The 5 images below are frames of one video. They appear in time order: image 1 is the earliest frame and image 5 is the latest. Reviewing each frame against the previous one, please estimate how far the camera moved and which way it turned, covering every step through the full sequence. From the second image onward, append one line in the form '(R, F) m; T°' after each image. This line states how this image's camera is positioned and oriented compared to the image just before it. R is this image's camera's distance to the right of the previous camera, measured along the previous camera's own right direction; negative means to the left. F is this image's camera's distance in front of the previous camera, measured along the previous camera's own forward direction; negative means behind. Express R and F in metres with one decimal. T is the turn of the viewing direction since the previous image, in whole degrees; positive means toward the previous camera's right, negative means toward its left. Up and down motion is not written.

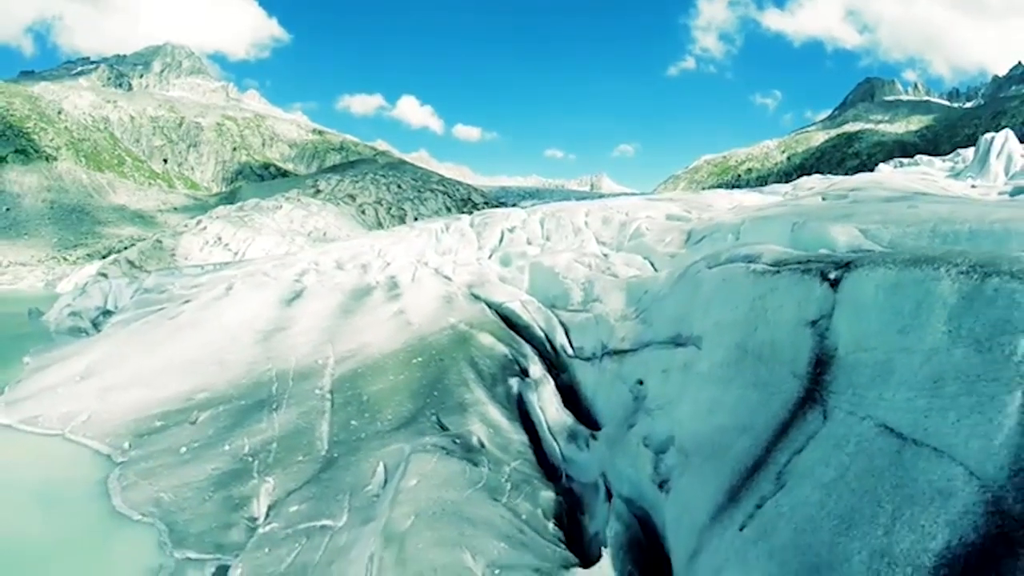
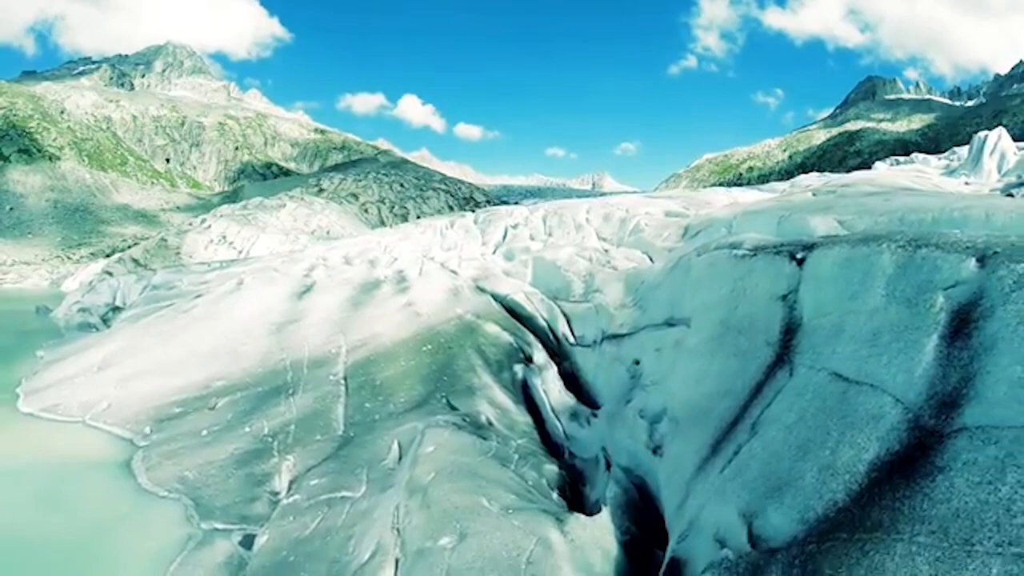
(-0.1, -0.9) m; 0°
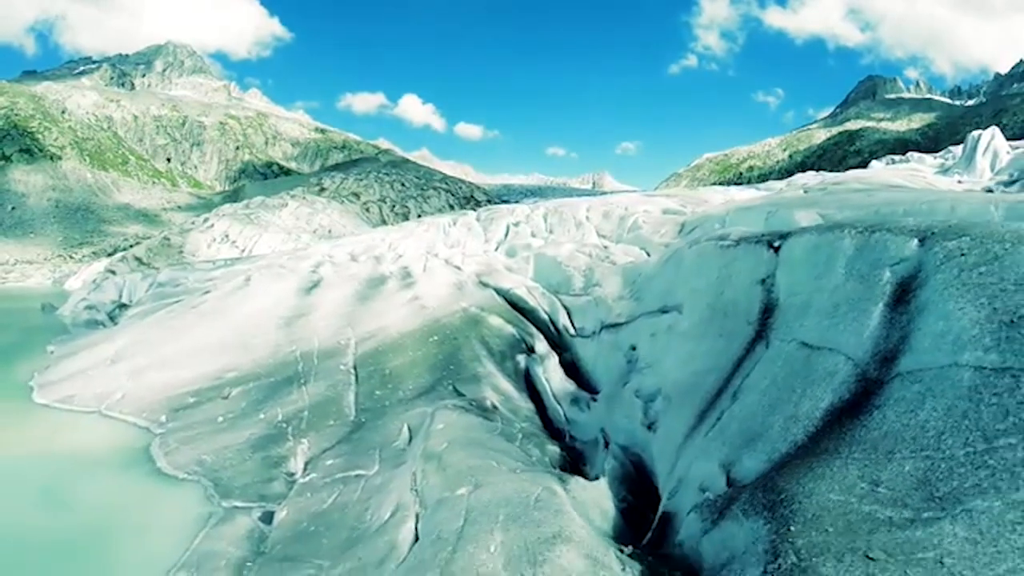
(-0.1, -0.8) m; 0°
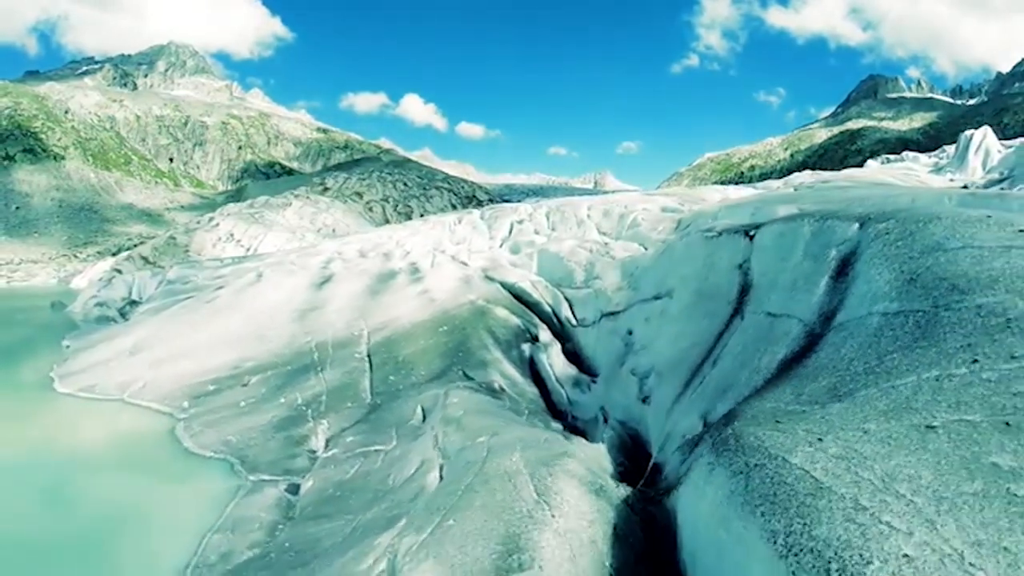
(-0.1, -1.1) m; 0°
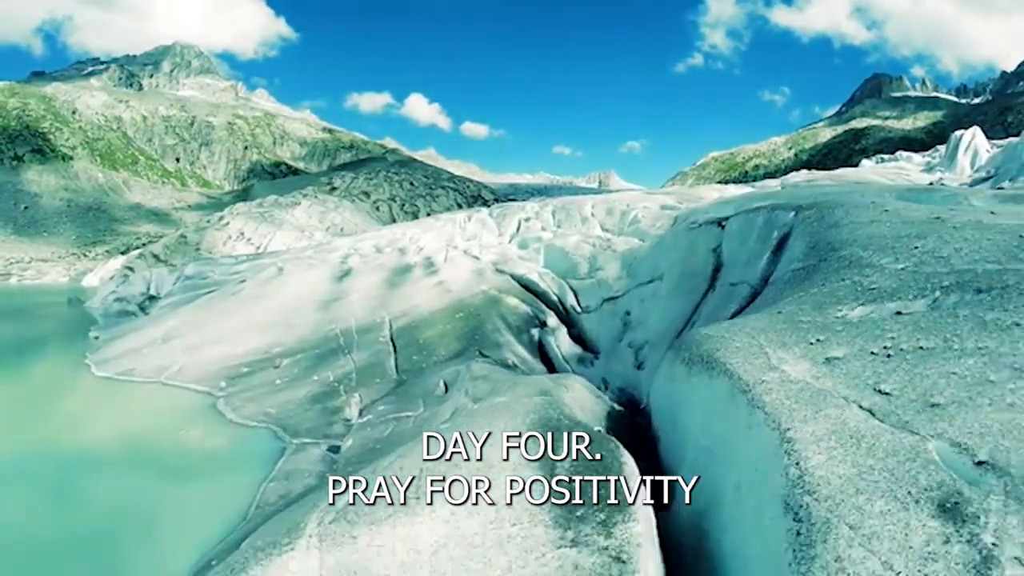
(-0.2, -2.0) m; 0°
